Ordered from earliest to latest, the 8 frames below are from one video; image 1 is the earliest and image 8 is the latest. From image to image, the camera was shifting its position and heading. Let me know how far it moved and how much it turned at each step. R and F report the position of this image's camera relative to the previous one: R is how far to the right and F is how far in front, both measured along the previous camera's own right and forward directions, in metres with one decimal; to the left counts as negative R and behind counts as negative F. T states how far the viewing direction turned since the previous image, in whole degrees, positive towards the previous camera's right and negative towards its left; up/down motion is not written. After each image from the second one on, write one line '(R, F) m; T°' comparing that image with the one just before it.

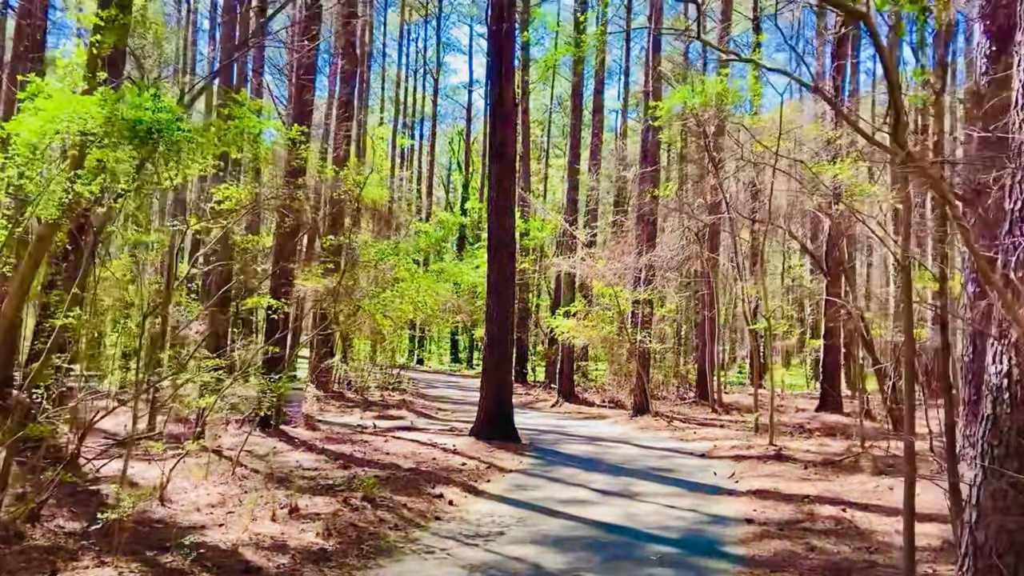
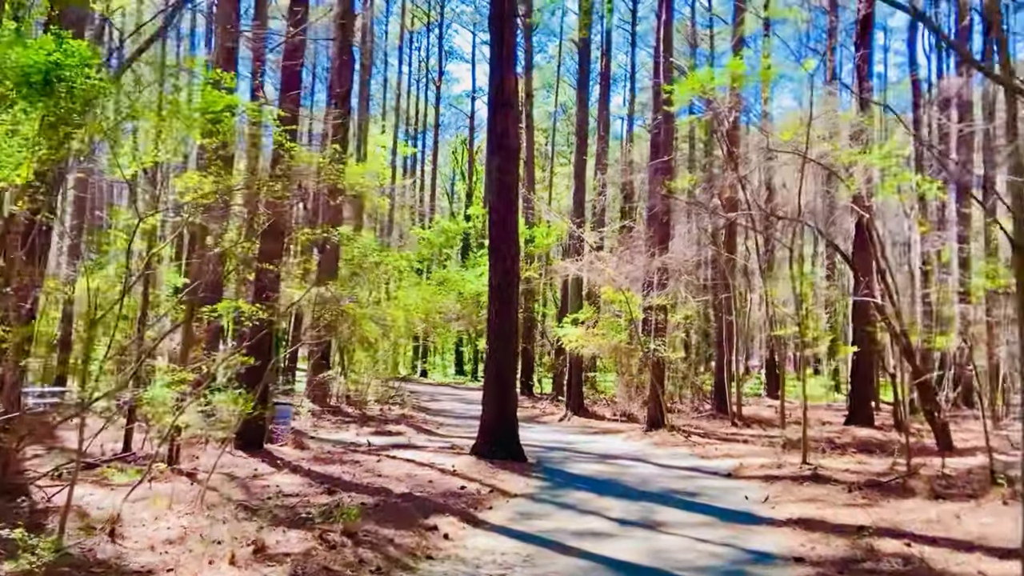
(0.0, +0.9) m; 0°
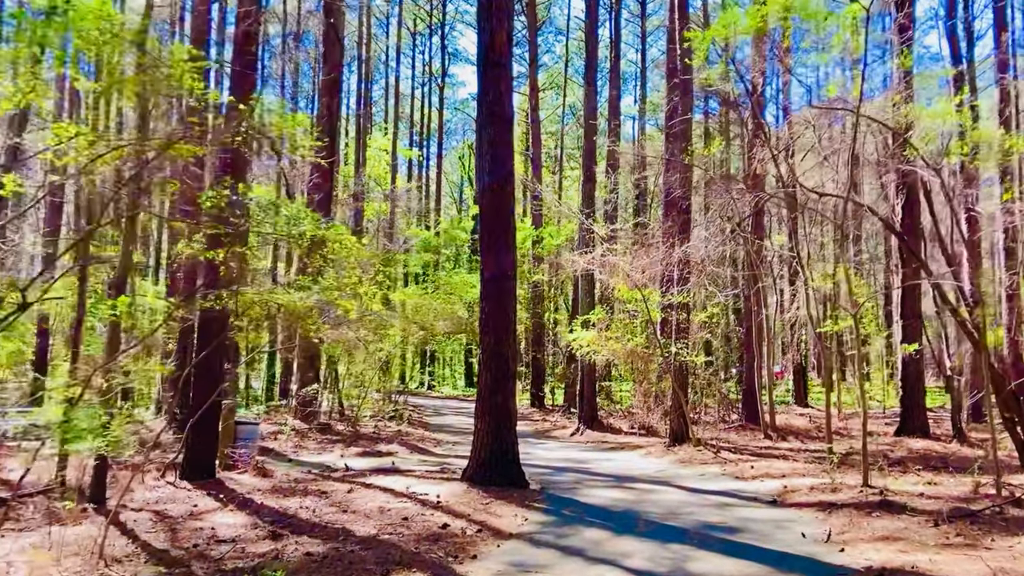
(+0.2, +1.6) m; -1°
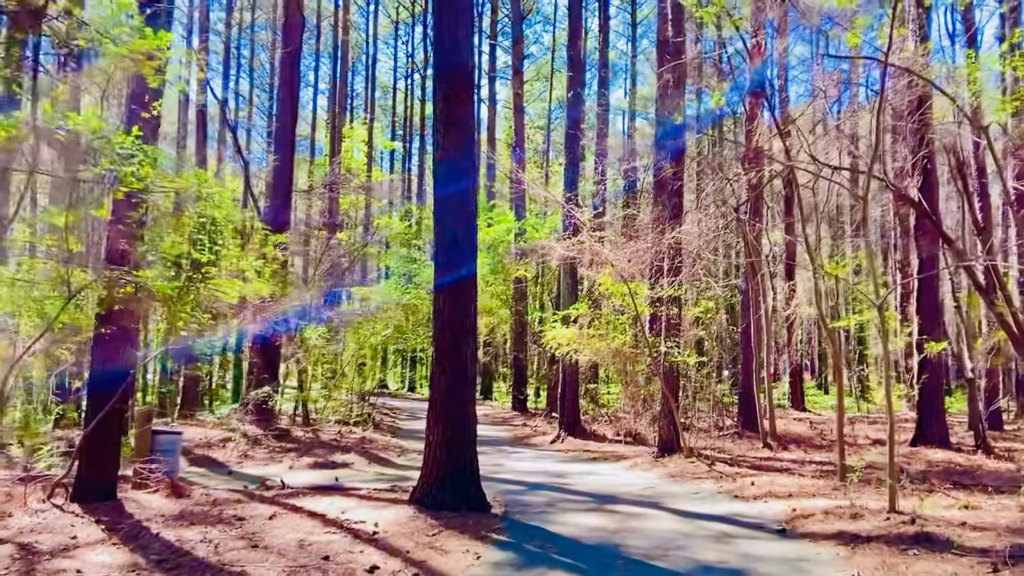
(+0.3, +1.3) m; +1°
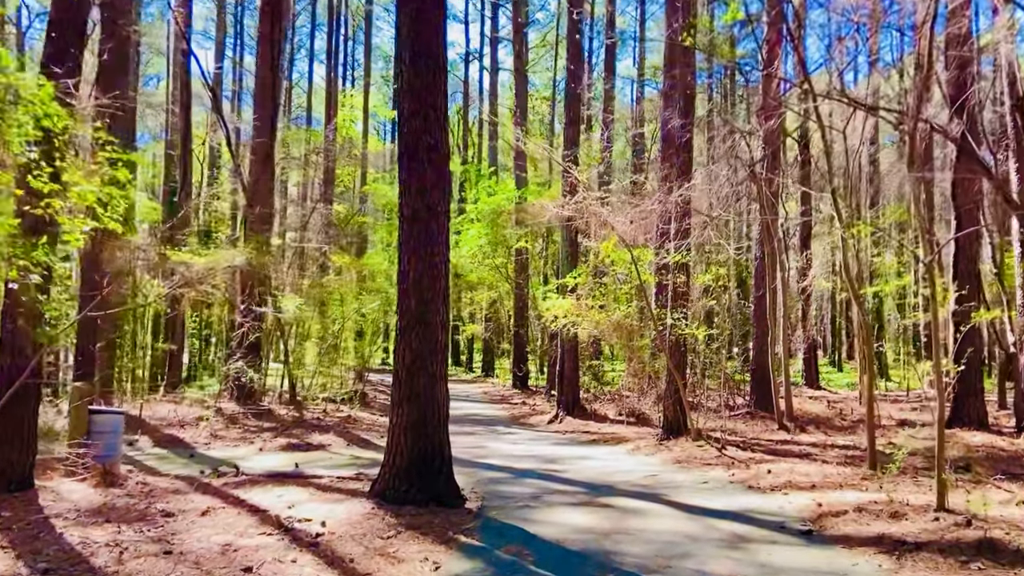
(+0.2, +1.0) m; -1°
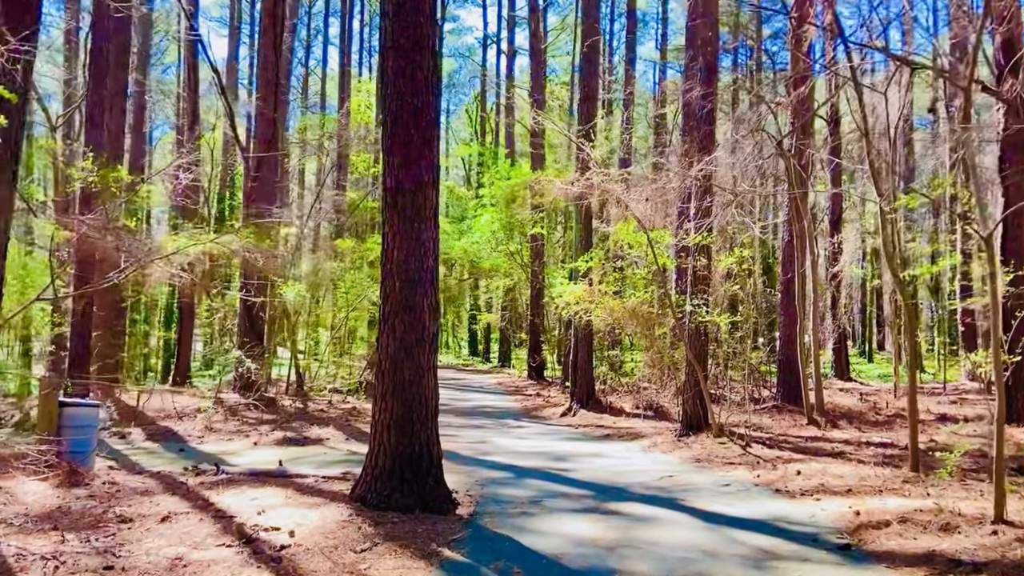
(+0.2, +0.6) m; -2°
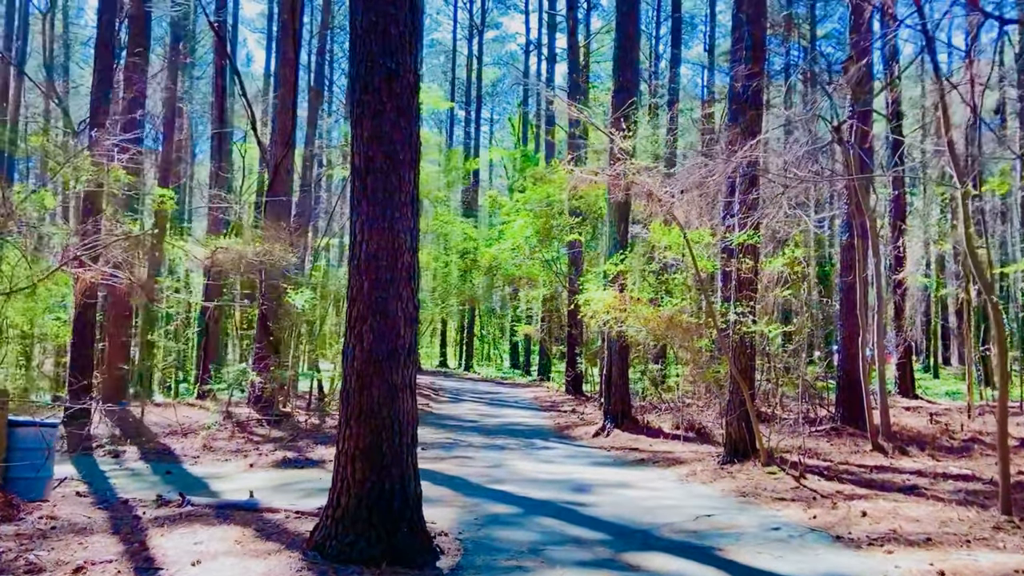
(+0.3, +1.0) m; -3°
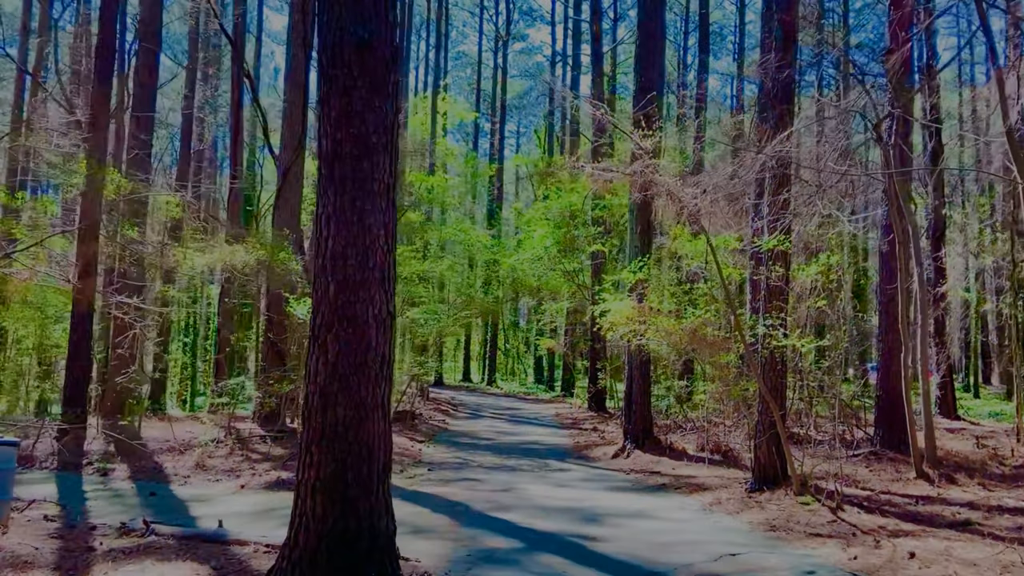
(+0.2, +0.6) m; -2°
